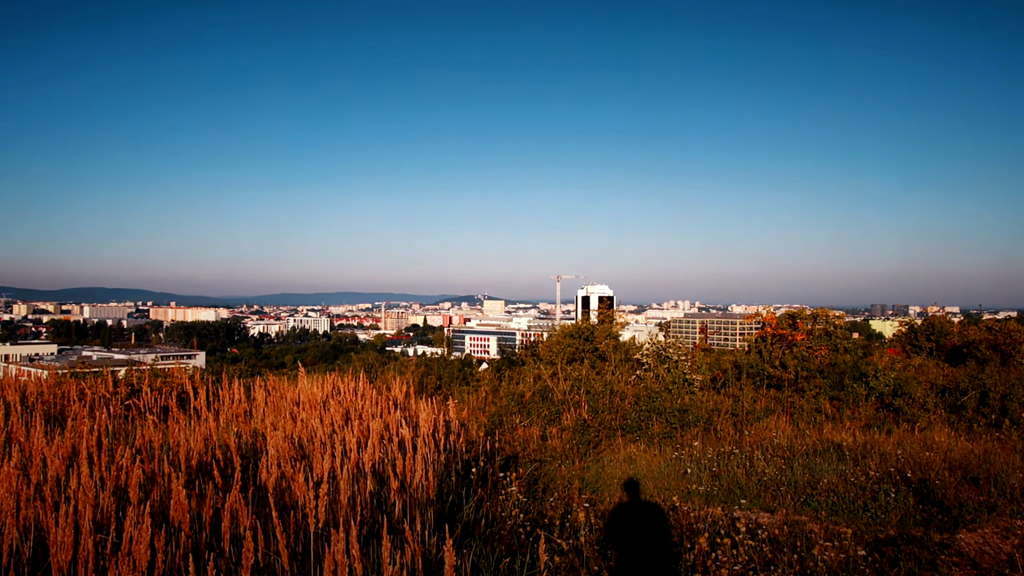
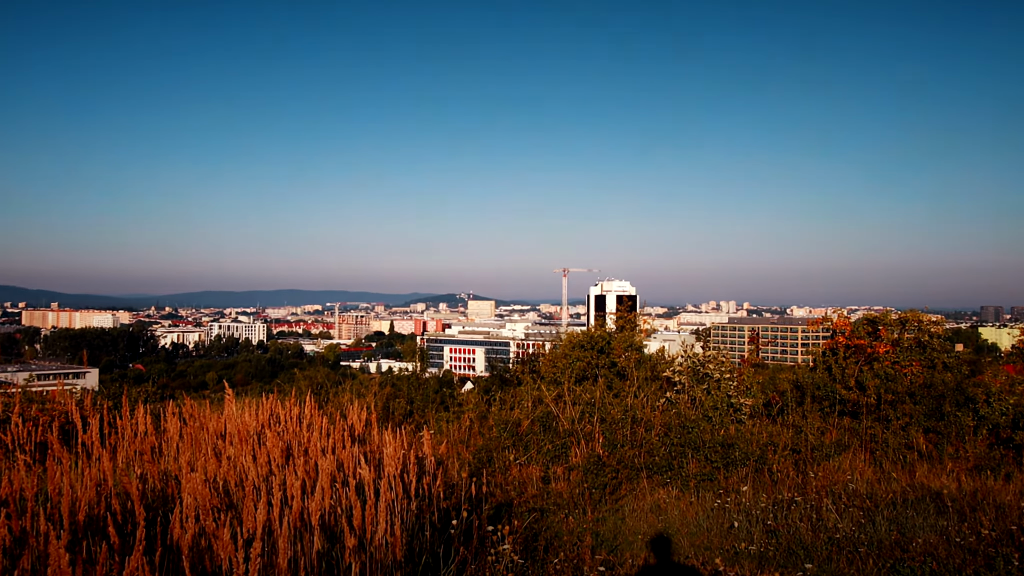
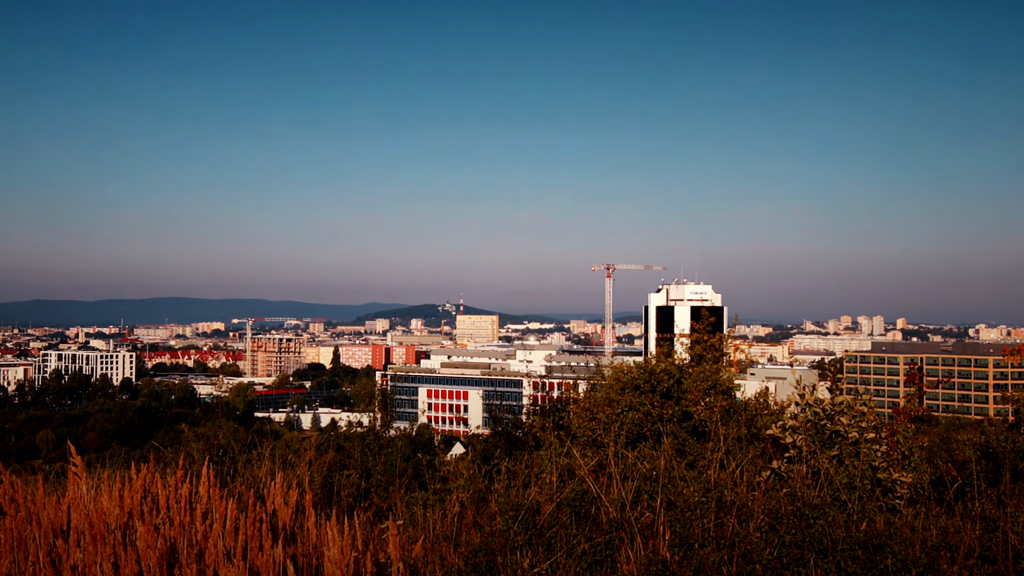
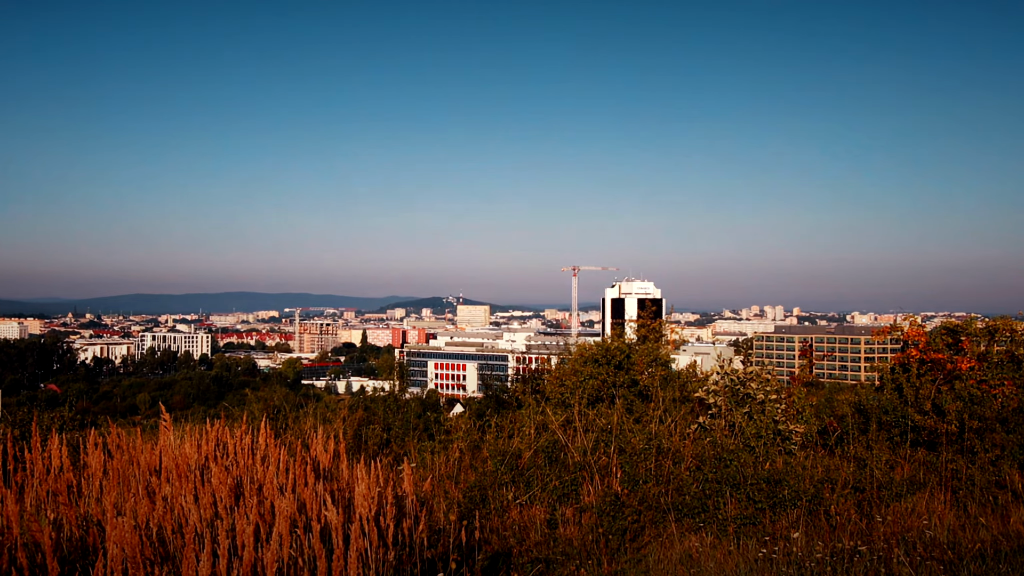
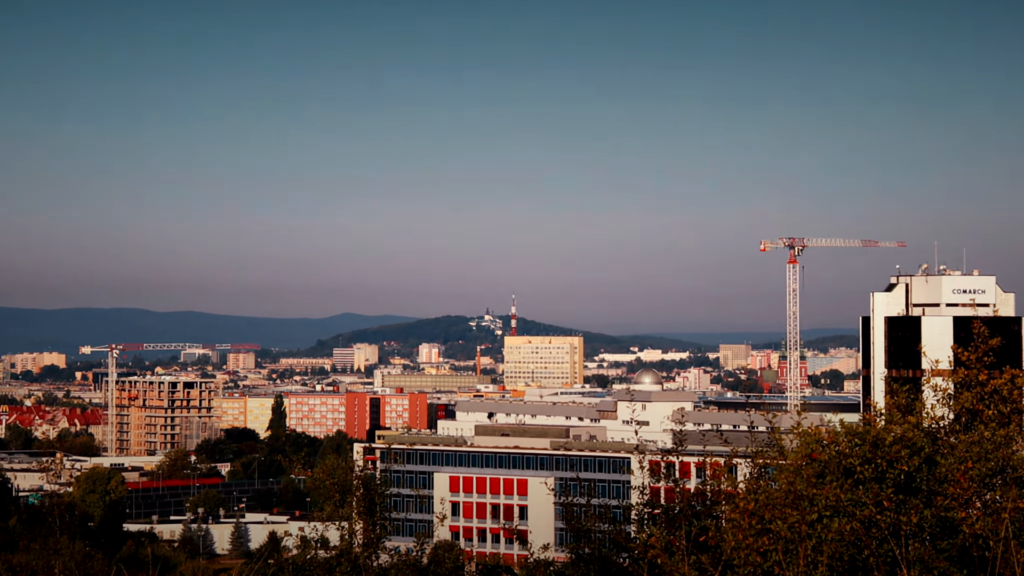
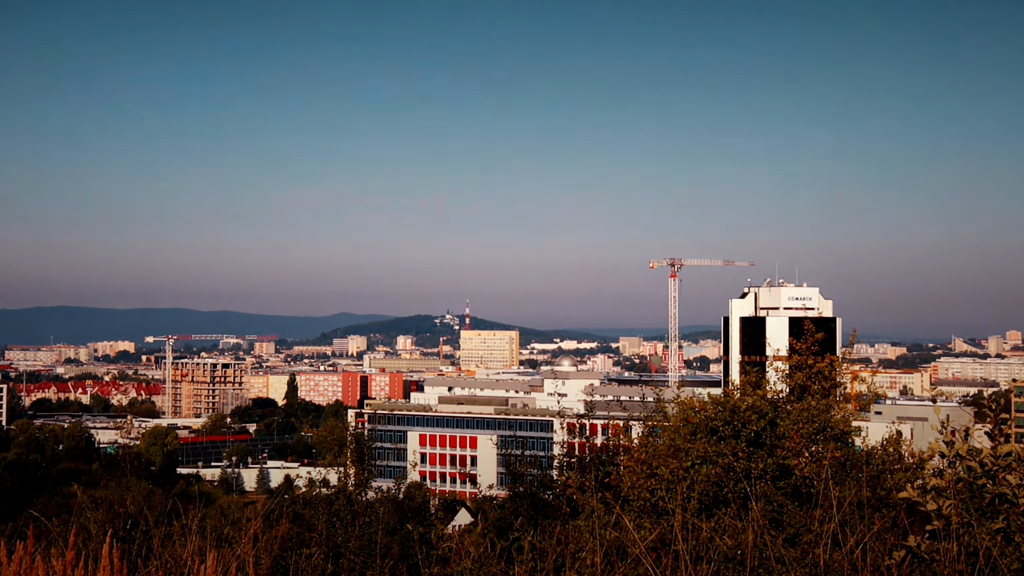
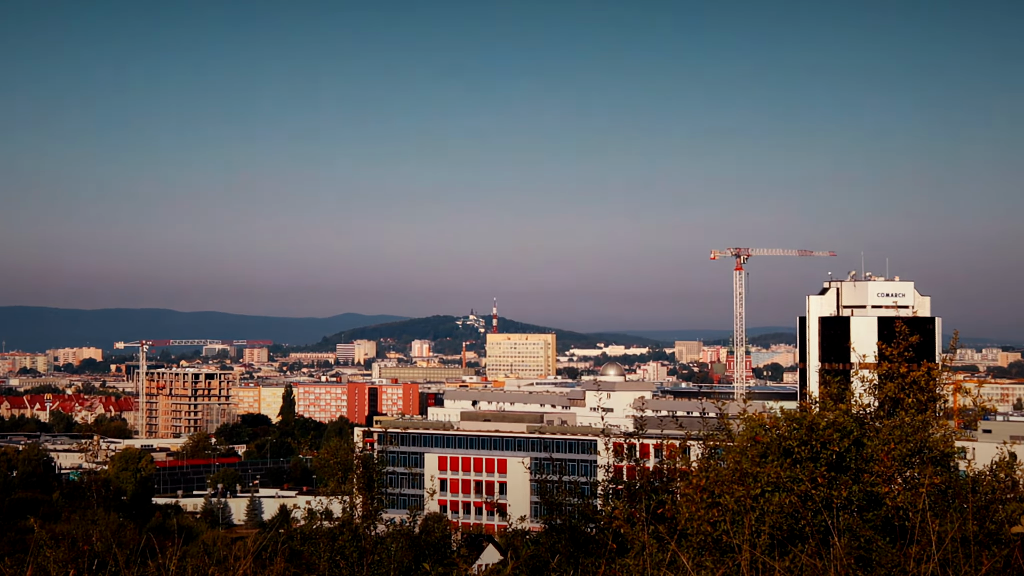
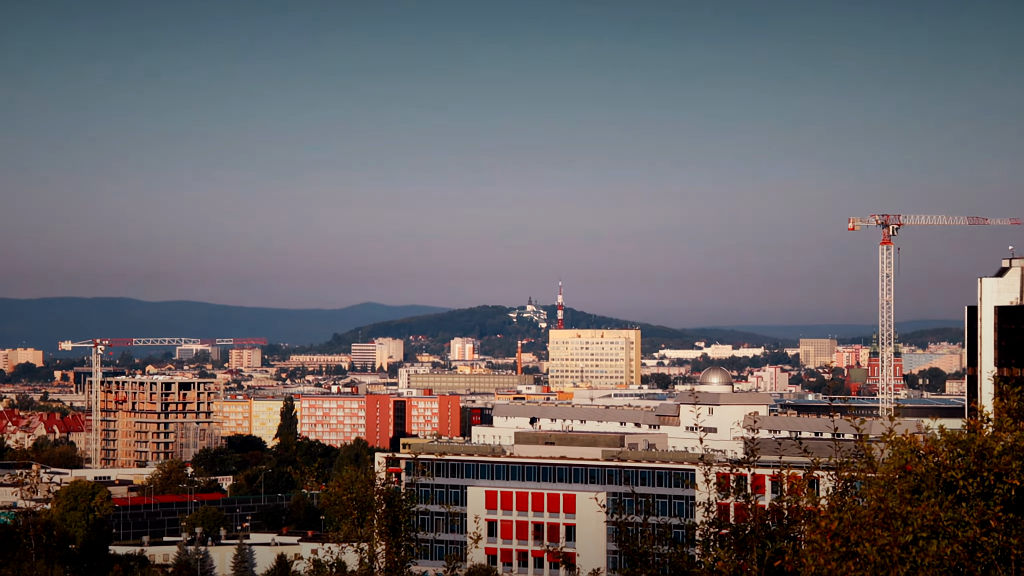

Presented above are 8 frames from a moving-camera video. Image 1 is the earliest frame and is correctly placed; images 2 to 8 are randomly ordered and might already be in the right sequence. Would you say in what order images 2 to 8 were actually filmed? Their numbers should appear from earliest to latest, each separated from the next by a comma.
2, 4, 3, 6, 7, 5, 8
